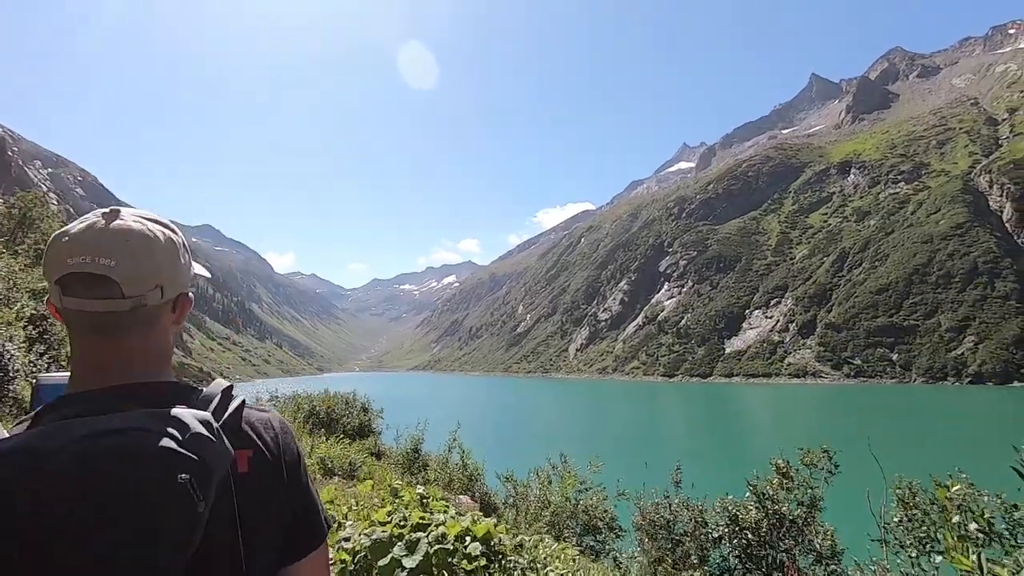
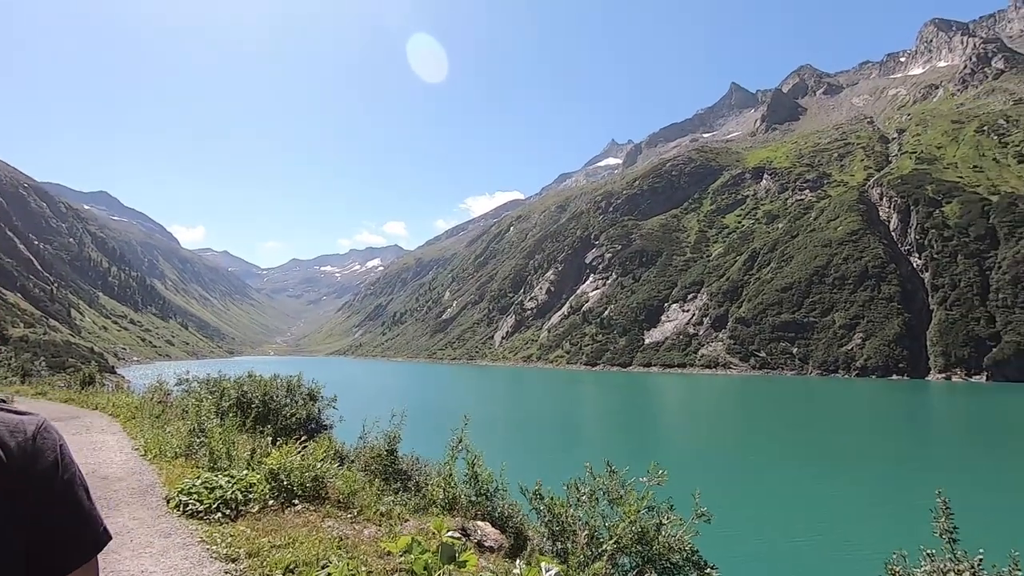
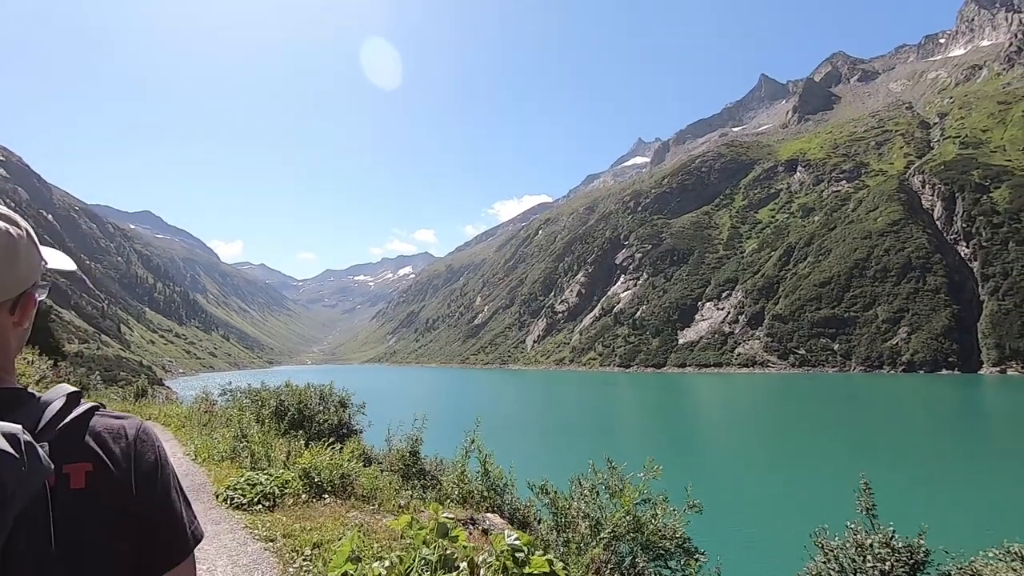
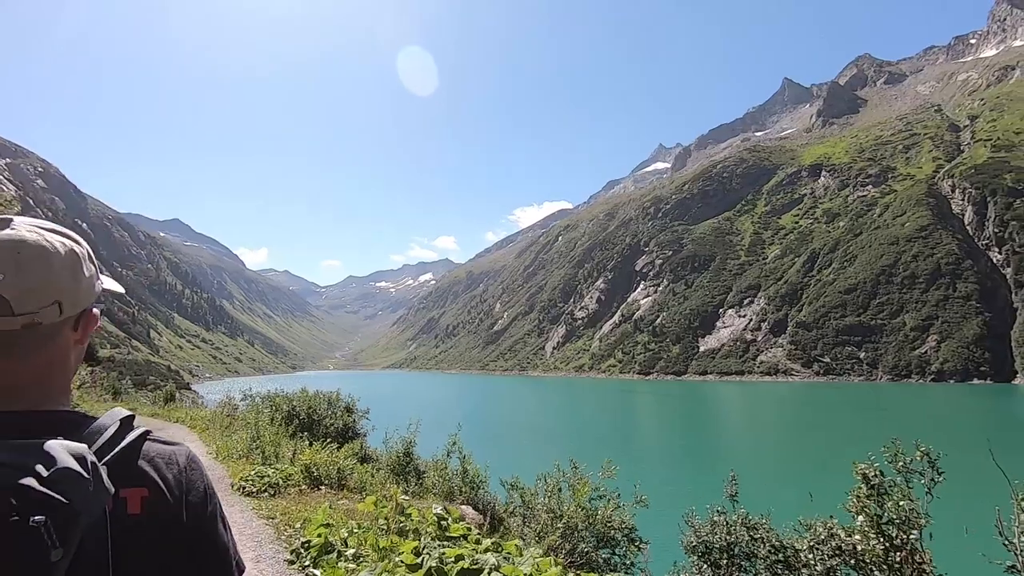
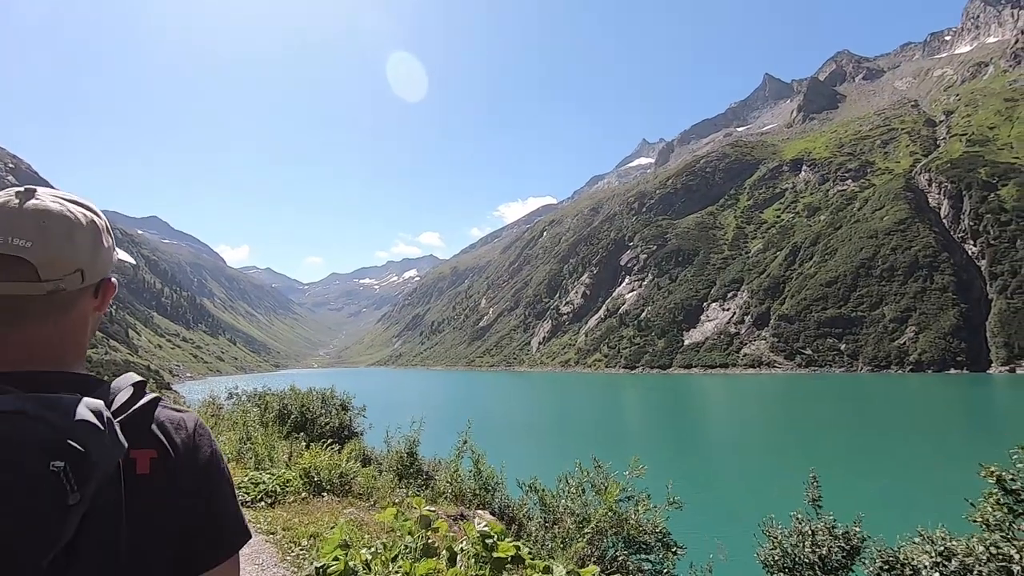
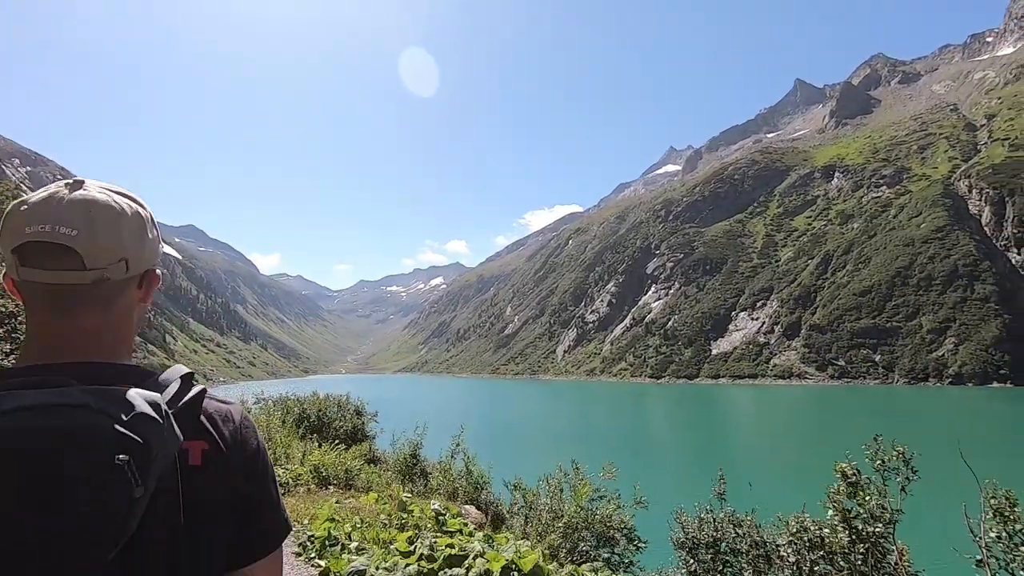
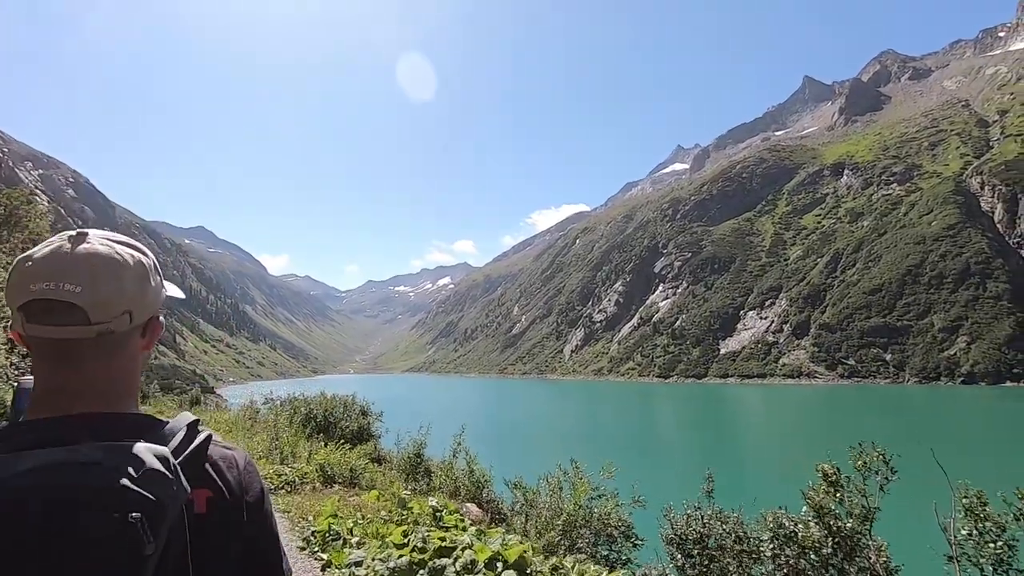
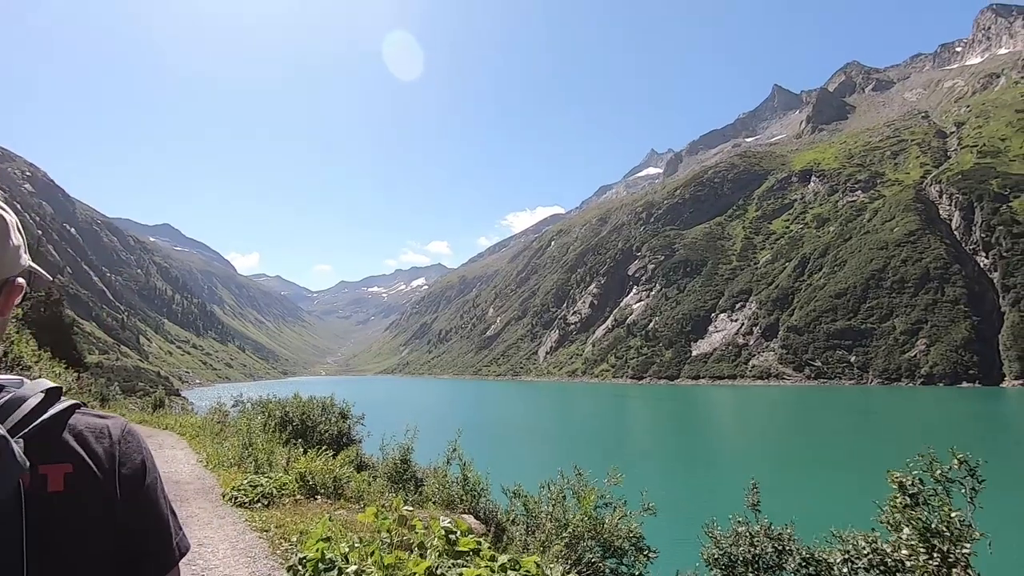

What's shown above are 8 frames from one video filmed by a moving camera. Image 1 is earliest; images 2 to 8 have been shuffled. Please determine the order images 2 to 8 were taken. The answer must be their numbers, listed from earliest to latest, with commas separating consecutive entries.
7, 6, 4, 8, 5, 3, 2
